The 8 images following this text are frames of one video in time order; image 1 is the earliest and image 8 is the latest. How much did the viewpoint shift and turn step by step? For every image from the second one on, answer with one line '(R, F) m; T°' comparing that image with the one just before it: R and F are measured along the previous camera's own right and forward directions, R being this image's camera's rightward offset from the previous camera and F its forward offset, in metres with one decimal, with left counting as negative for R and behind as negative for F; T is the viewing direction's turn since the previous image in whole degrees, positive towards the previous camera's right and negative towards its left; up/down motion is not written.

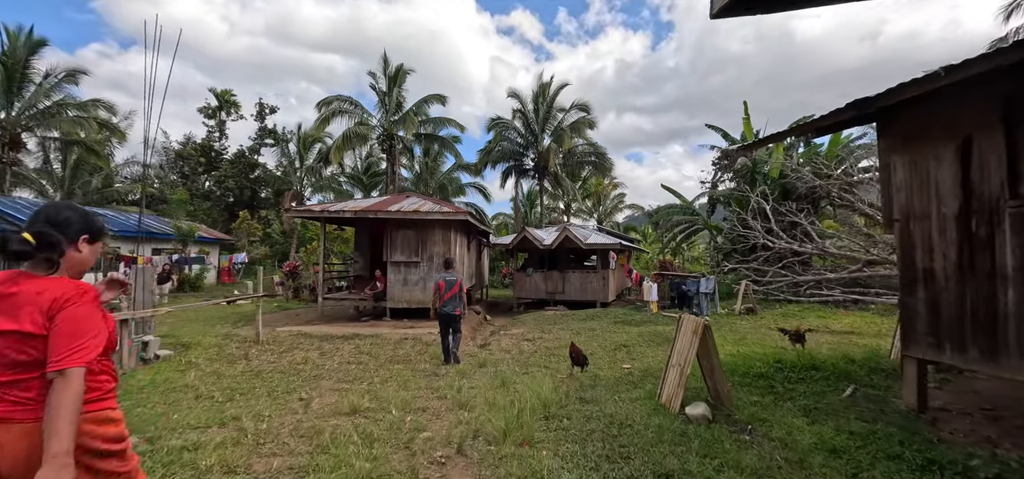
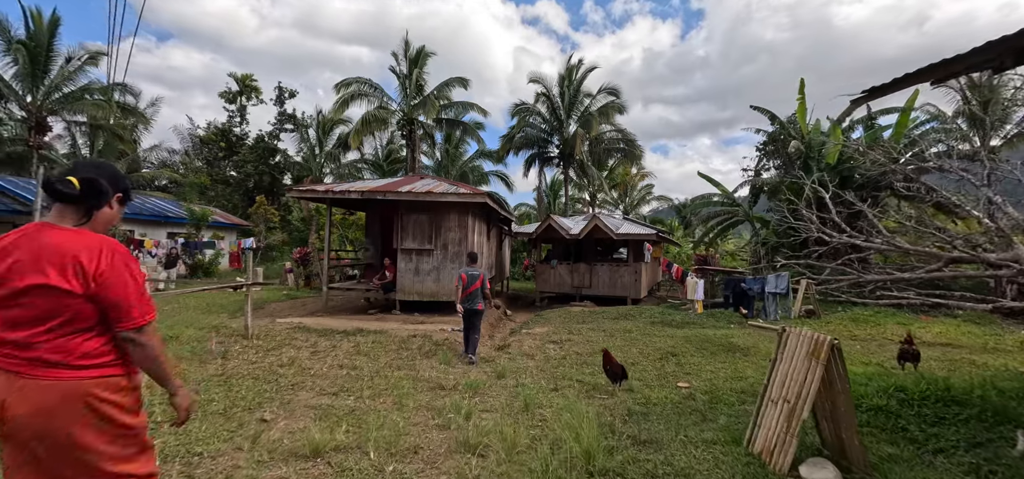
(-0.1, +1.3) m; -3°
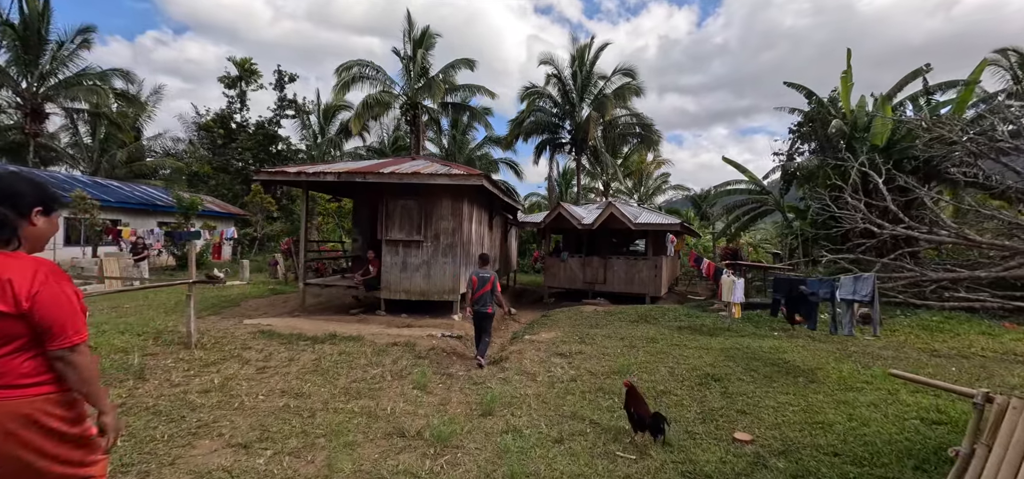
(+0.2, +1.5) m; -1°
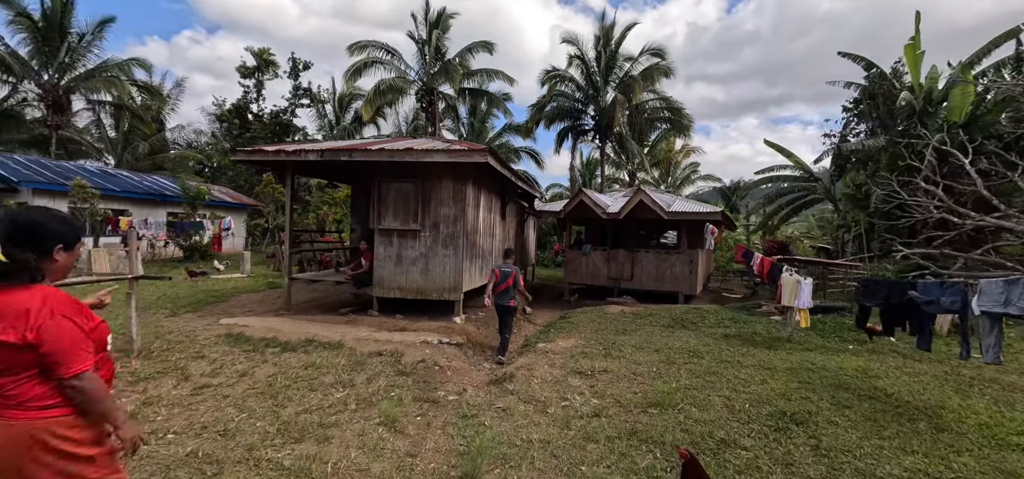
(+0.2, +1.4) m; -3°
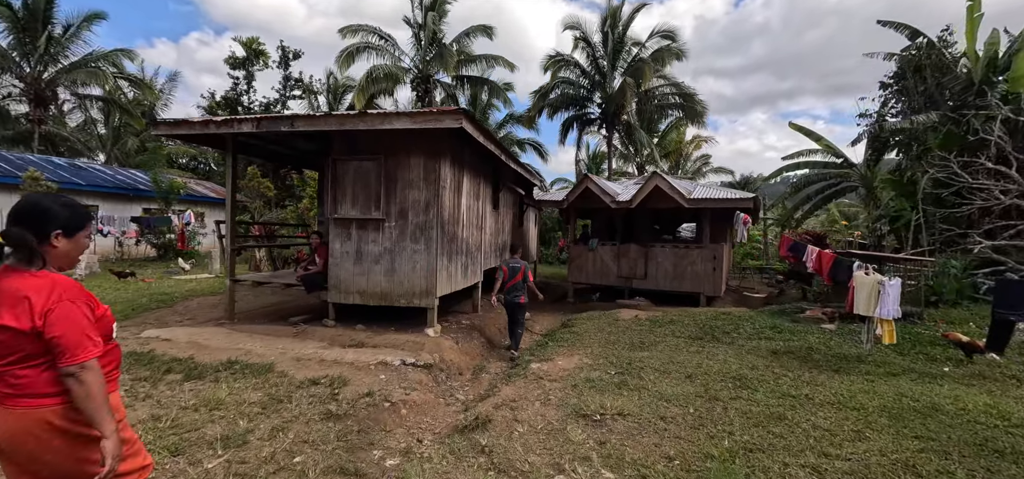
(+0.2, +1.6) m; -1°
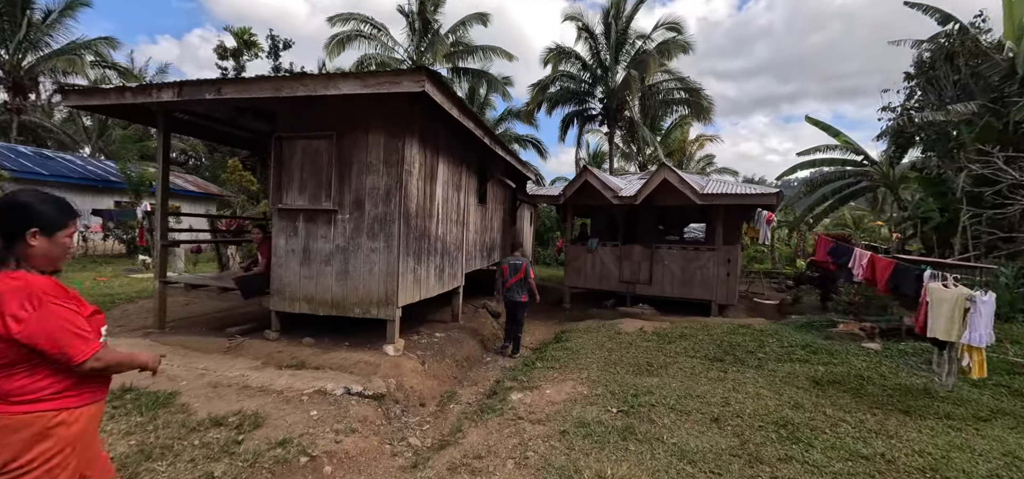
(+0.2, +1.1) m; 0°
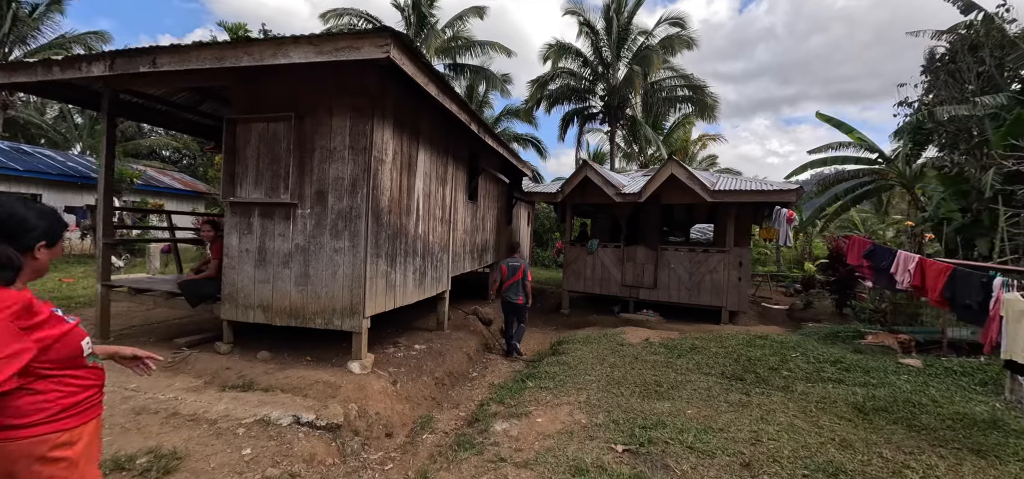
(+0.1, +0.7) m; 0°
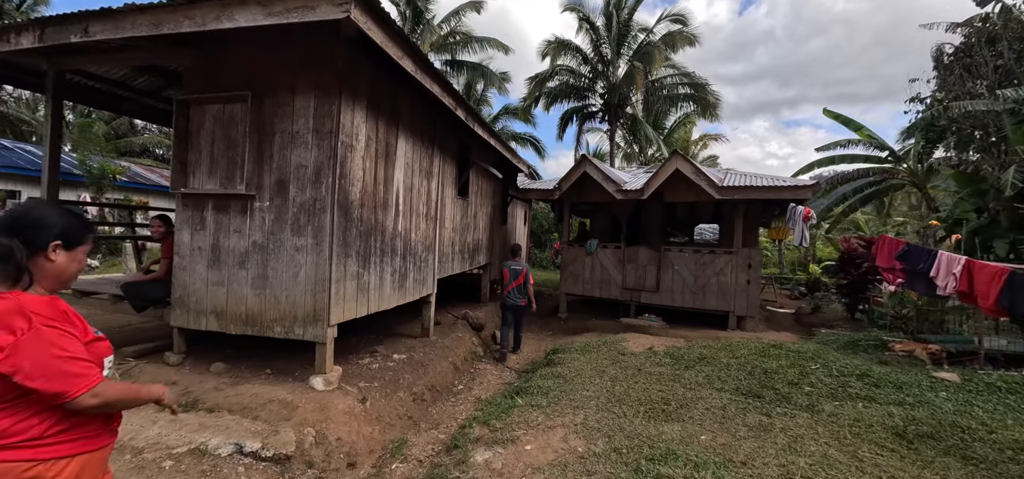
(+0.1, +0.5) m; 0°
